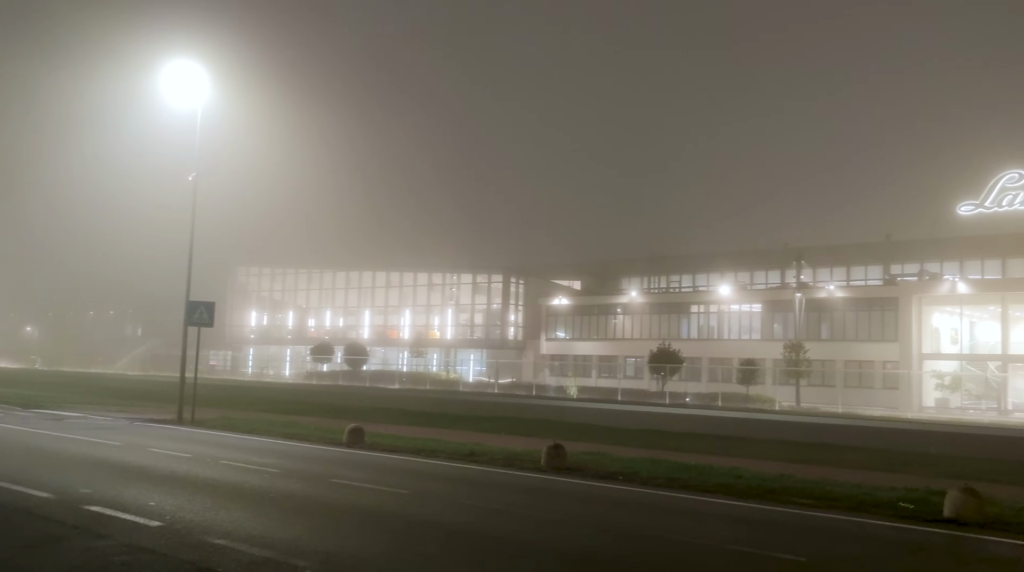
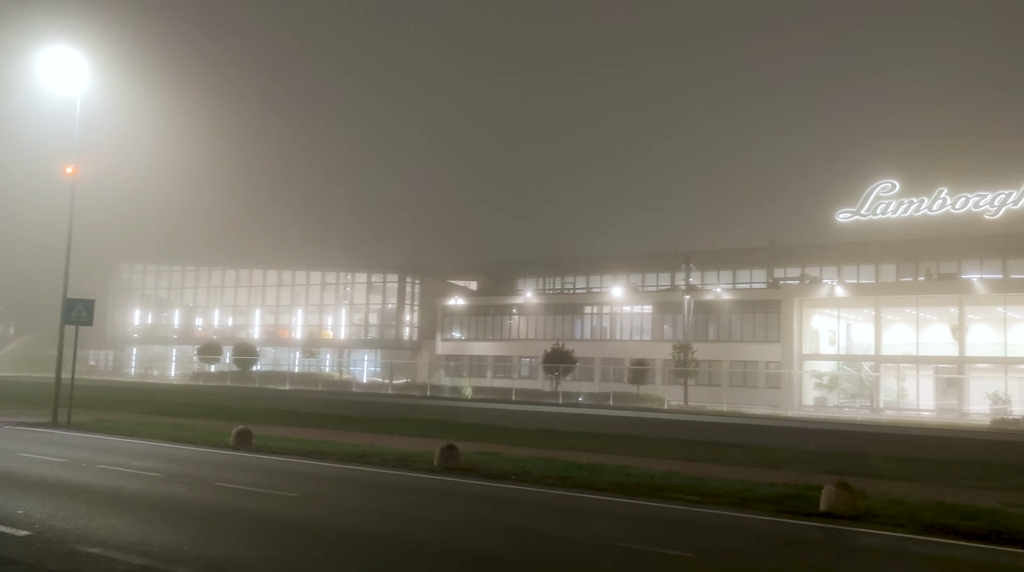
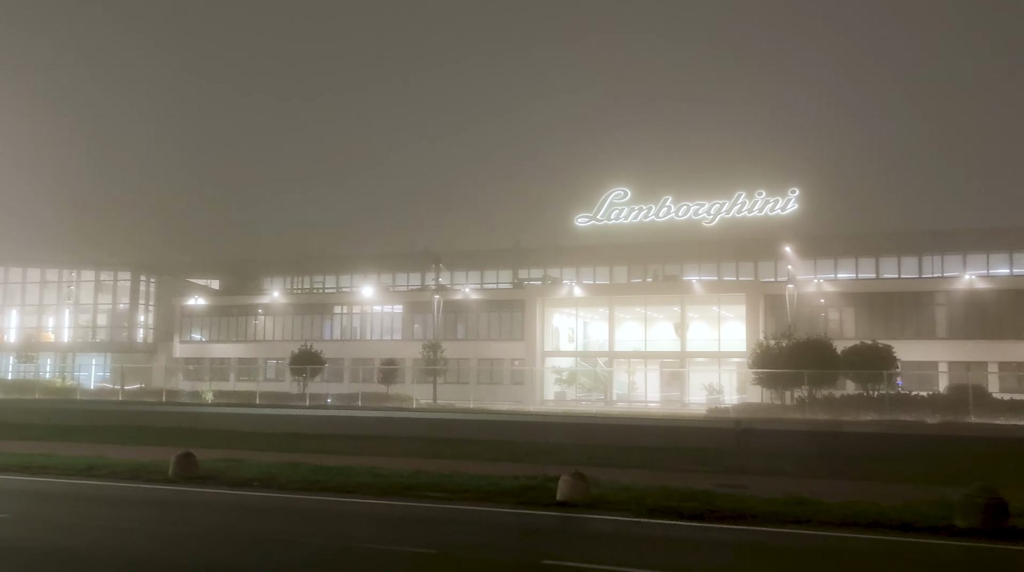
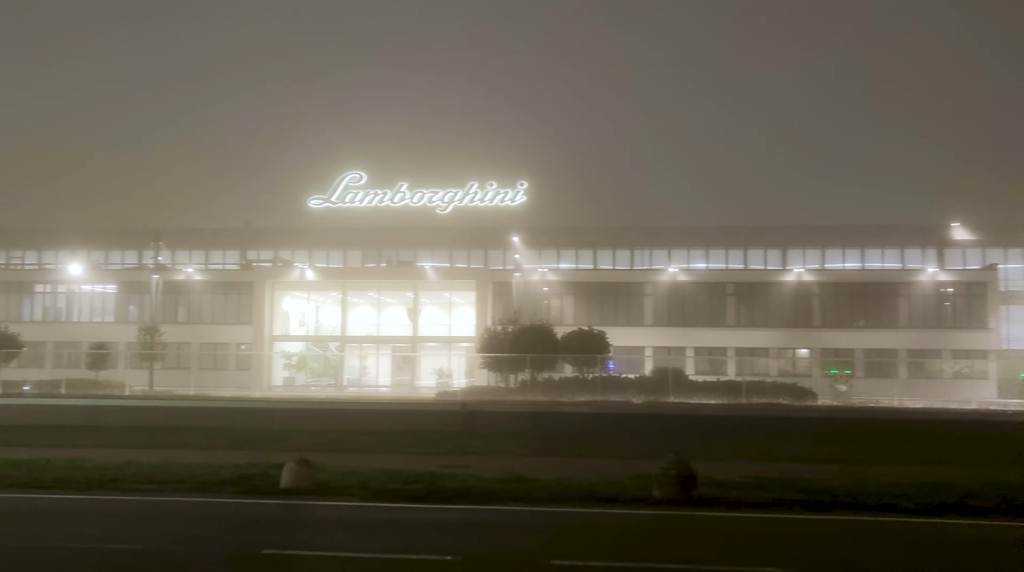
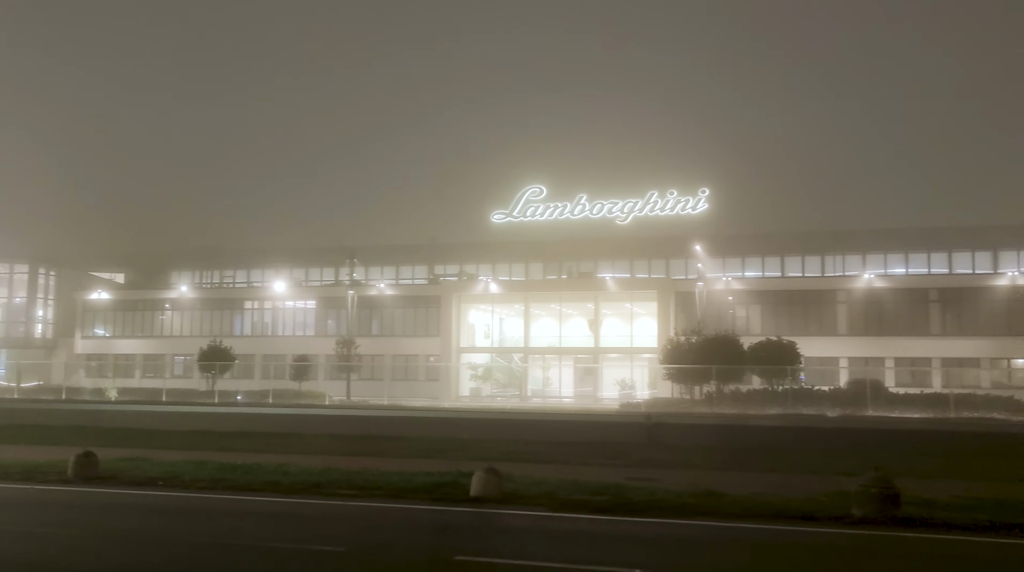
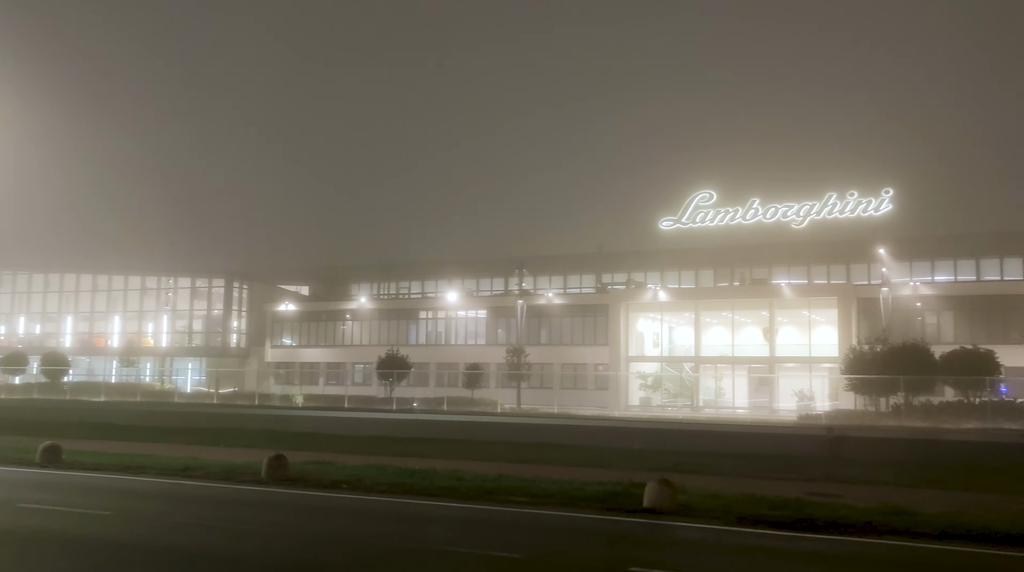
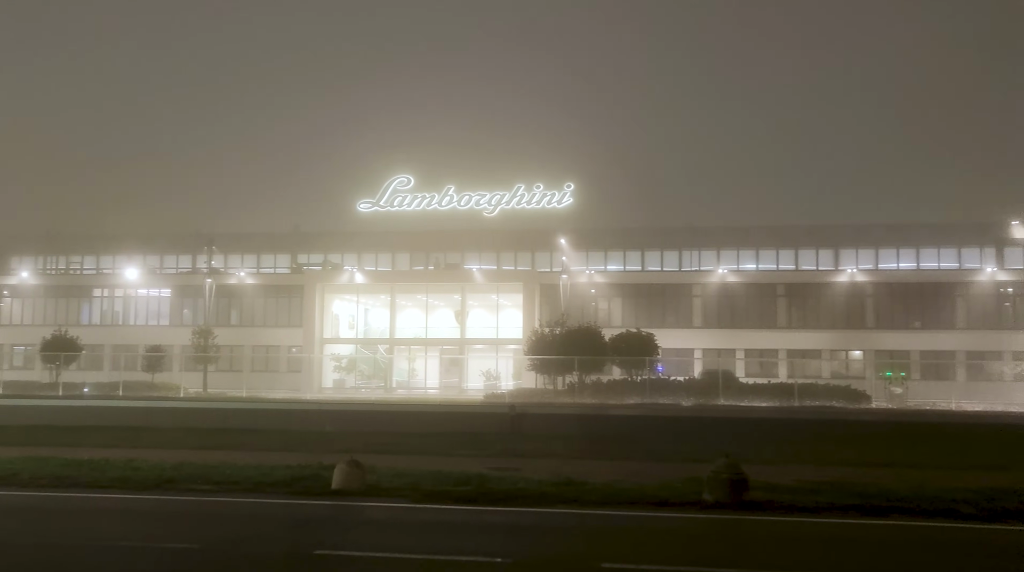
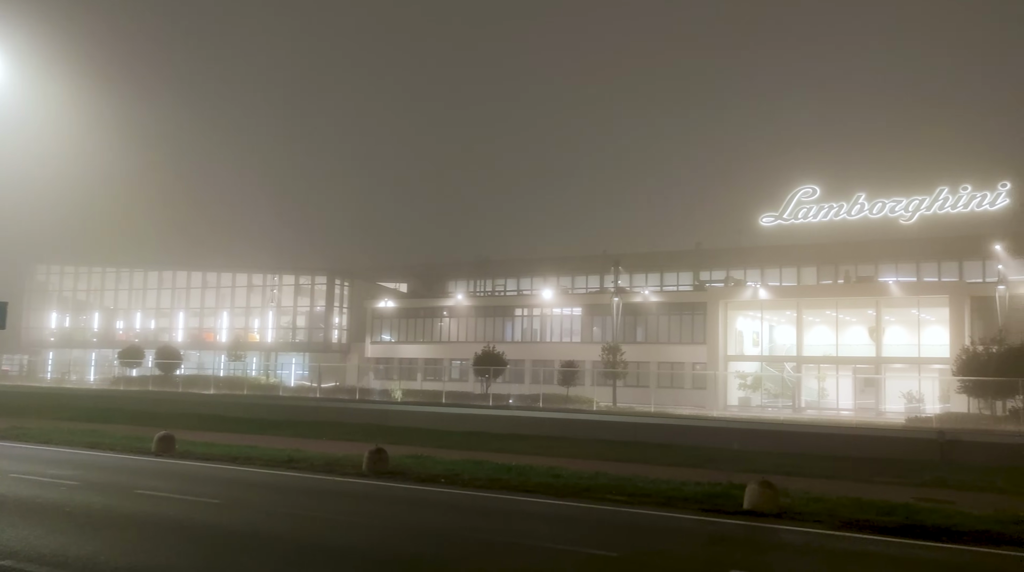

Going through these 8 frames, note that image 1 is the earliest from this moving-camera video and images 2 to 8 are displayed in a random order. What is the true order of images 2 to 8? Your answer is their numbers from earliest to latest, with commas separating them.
2, 8, 6, 3, 5, 7, 4
